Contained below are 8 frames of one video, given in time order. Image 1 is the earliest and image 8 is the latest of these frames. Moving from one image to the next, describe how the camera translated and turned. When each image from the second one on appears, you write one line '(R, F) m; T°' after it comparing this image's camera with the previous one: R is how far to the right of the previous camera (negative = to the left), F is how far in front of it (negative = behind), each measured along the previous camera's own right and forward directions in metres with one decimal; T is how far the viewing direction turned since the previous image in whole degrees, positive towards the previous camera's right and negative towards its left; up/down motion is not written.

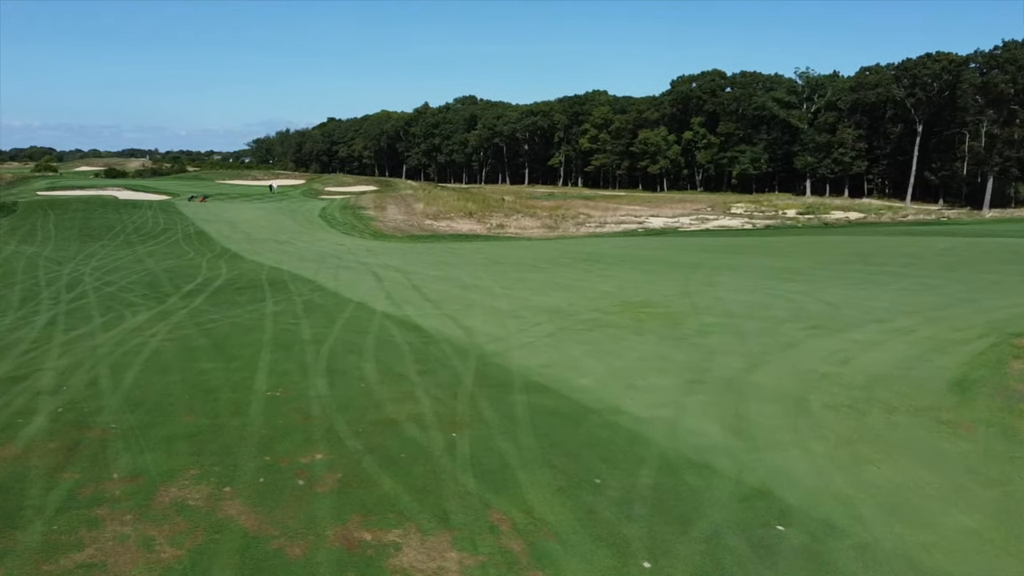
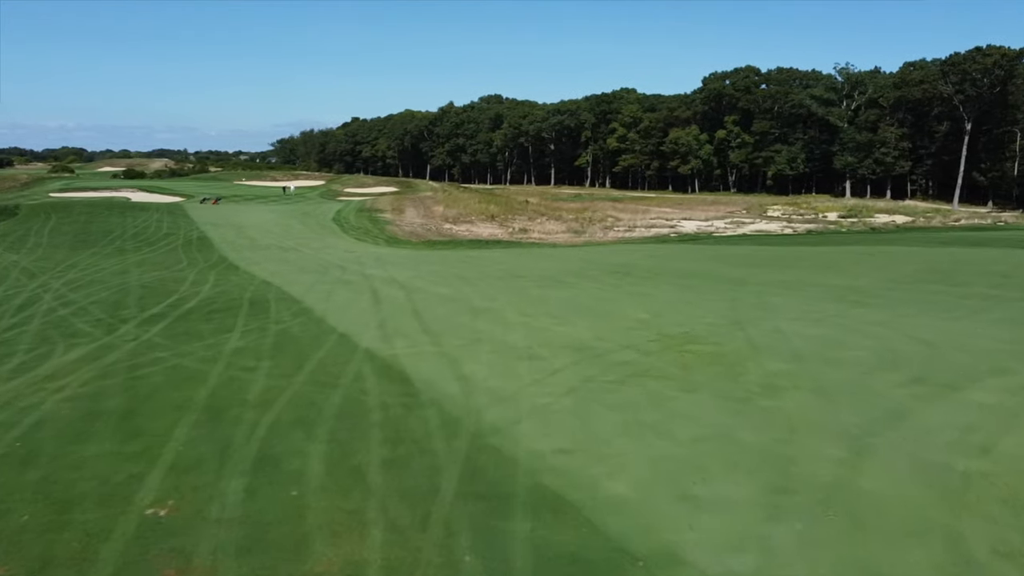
(+0.1, +2.0) m; -2°
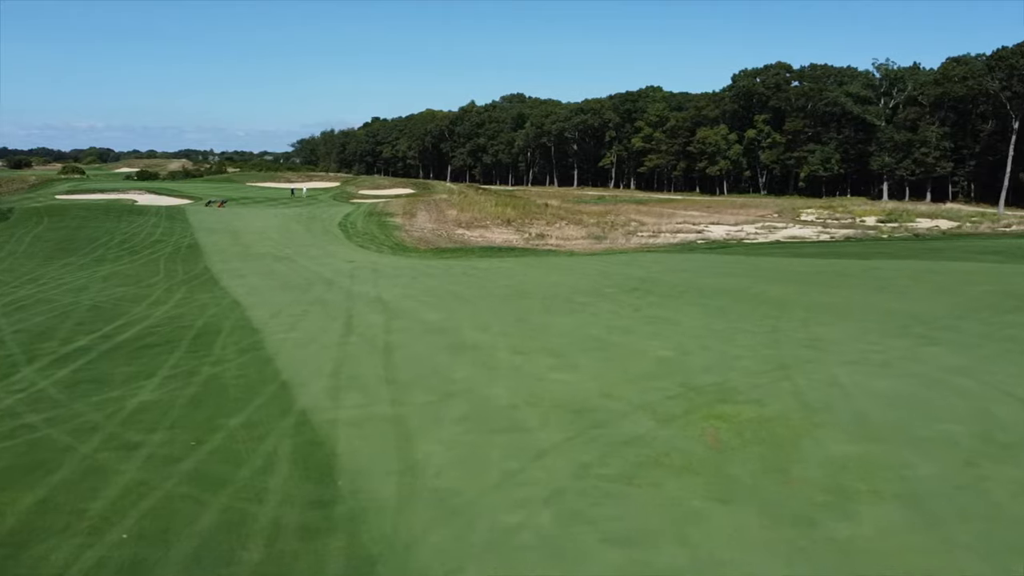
(+0.3, +2.0) m; -2°
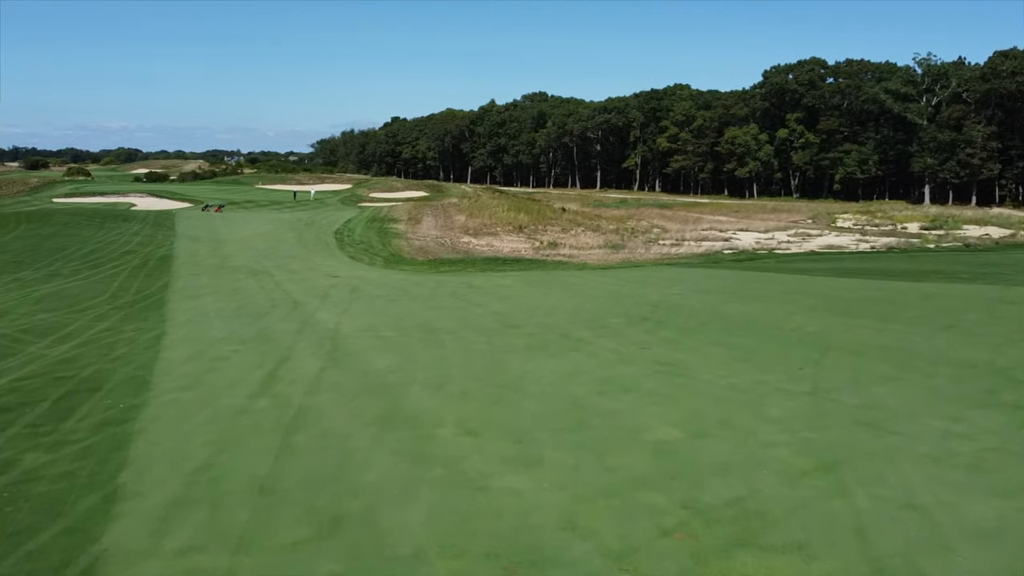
(+0.6, +2.4) m; -2°
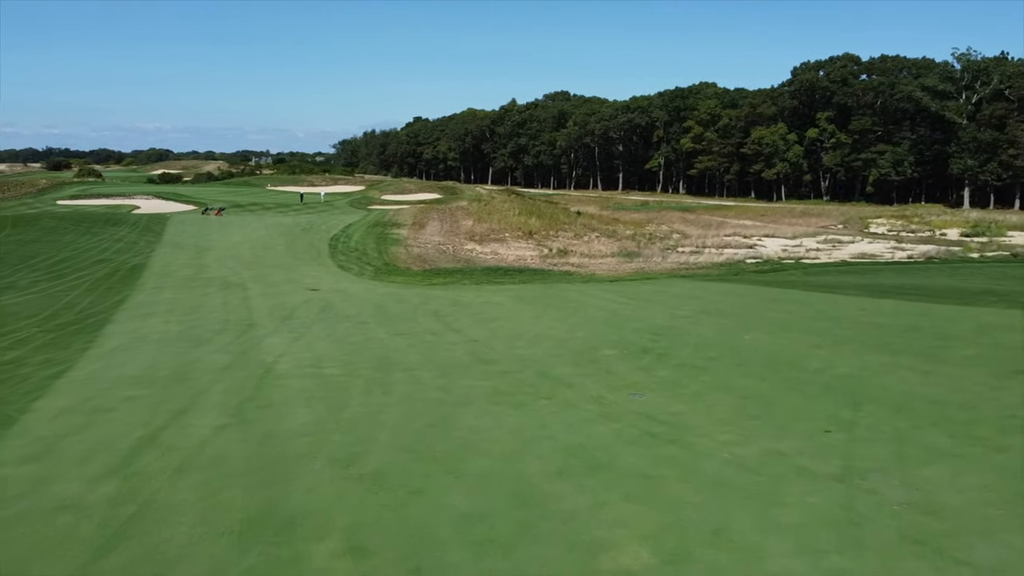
(+0.6, +1.9) m; -2°
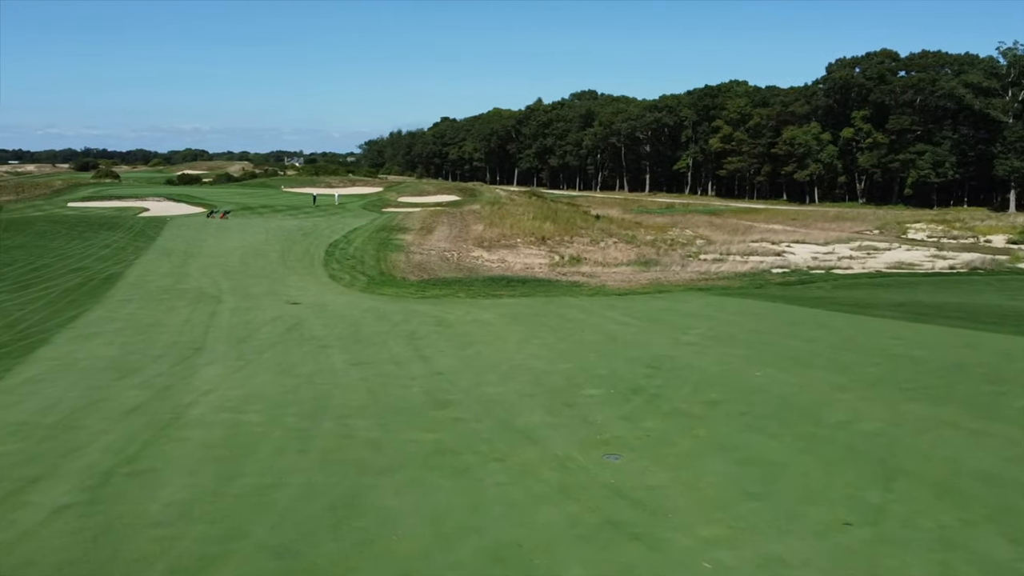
(+0.7, +1.6) m; -2°
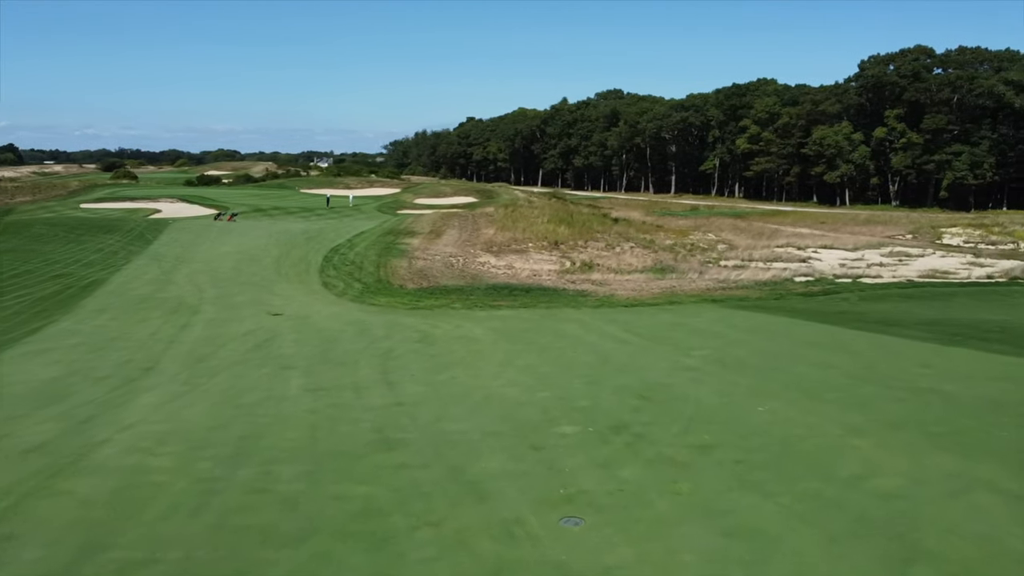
(+0.6, +1.2) m; -2°
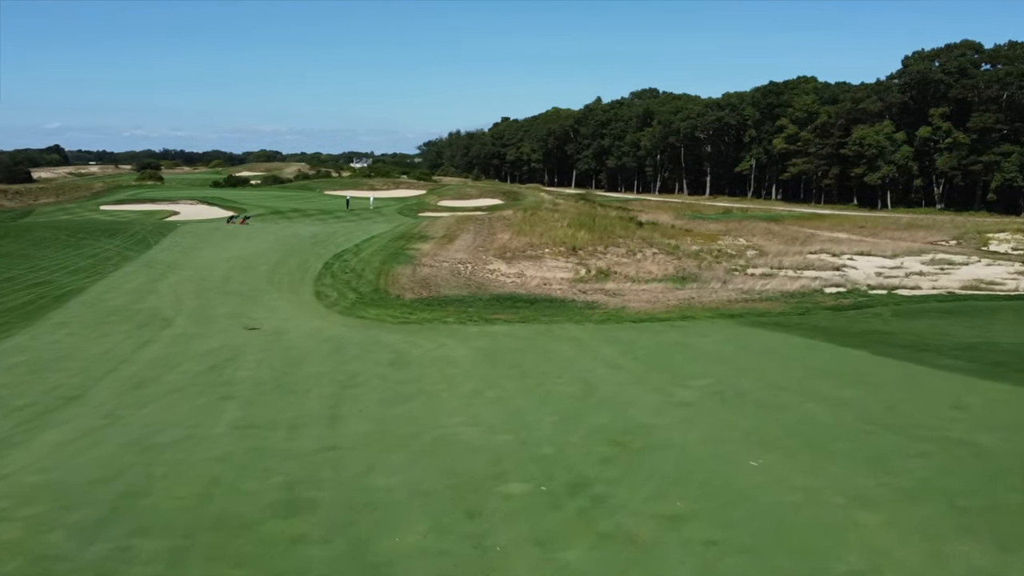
(+0.7, +1.3) m; -3°
